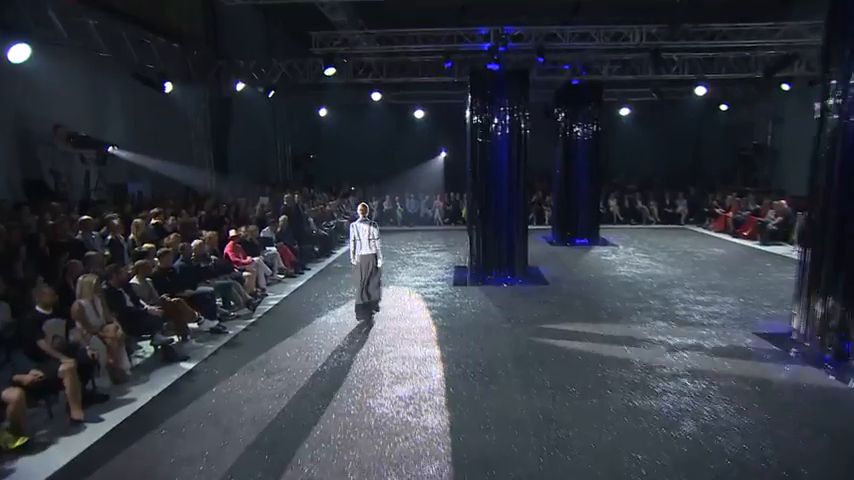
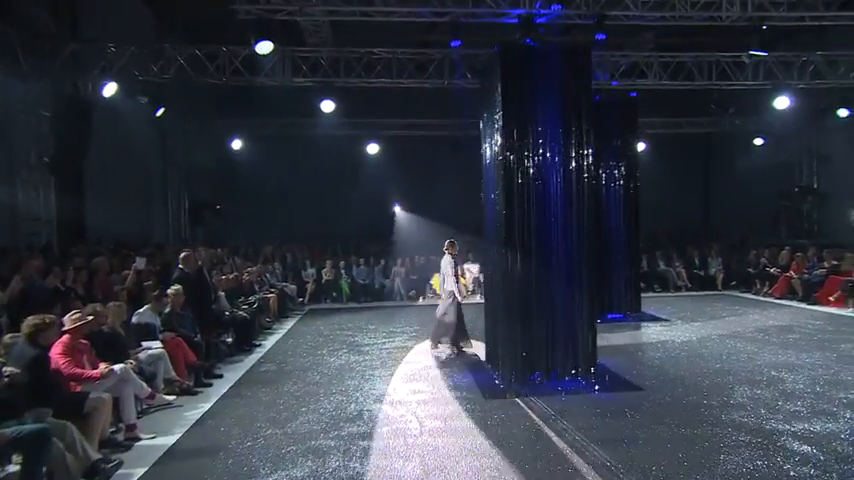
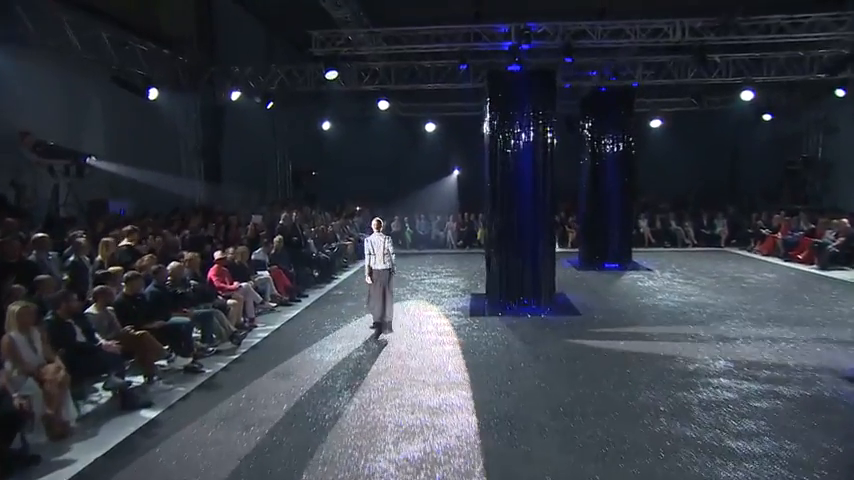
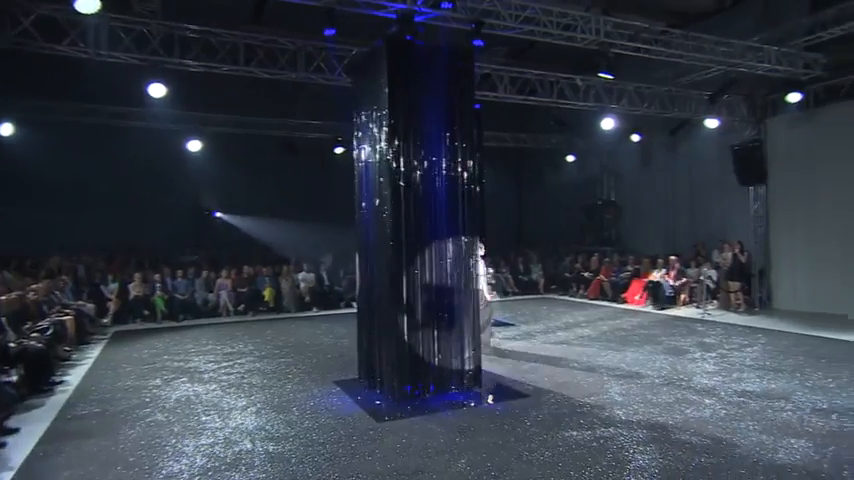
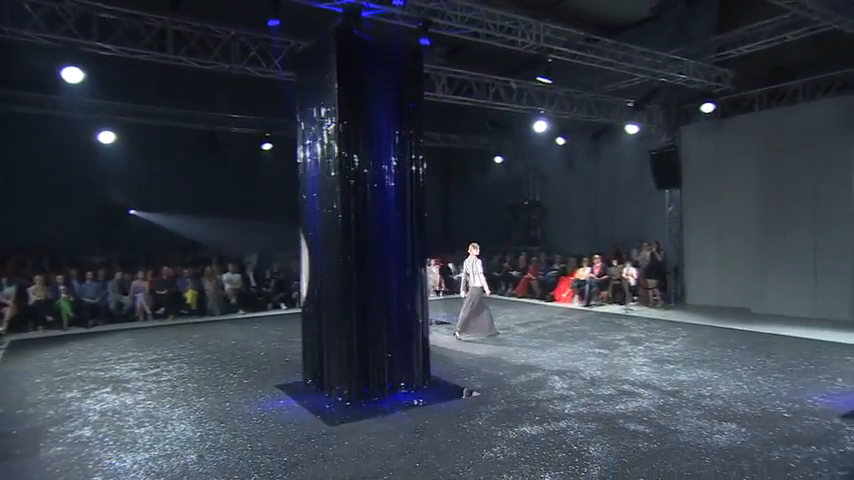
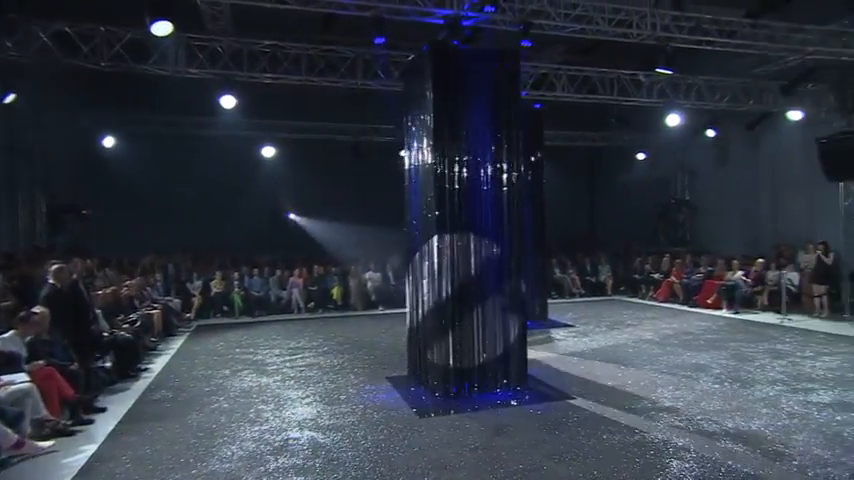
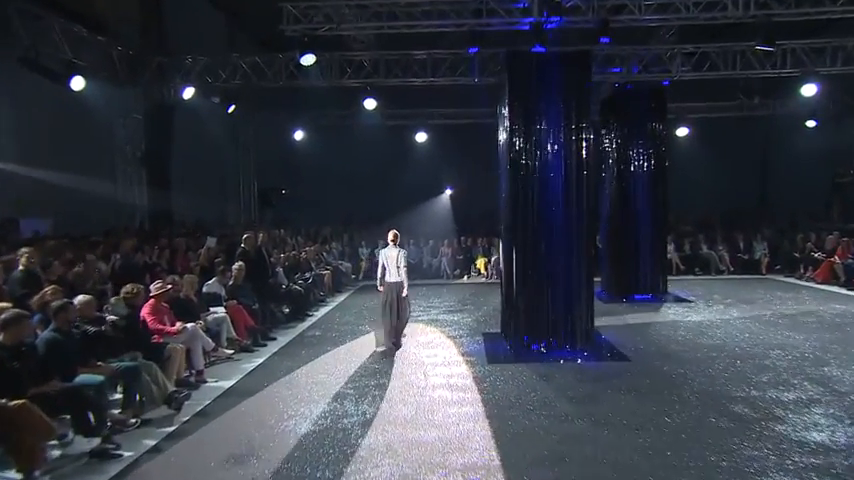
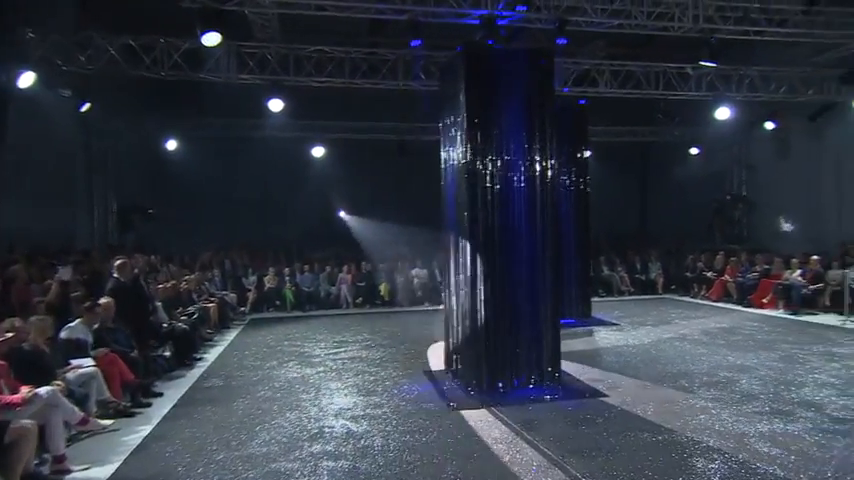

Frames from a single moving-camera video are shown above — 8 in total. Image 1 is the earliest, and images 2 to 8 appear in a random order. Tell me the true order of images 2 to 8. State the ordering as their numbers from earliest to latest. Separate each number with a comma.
3, 7, 2, 8, 6, 4, 5
